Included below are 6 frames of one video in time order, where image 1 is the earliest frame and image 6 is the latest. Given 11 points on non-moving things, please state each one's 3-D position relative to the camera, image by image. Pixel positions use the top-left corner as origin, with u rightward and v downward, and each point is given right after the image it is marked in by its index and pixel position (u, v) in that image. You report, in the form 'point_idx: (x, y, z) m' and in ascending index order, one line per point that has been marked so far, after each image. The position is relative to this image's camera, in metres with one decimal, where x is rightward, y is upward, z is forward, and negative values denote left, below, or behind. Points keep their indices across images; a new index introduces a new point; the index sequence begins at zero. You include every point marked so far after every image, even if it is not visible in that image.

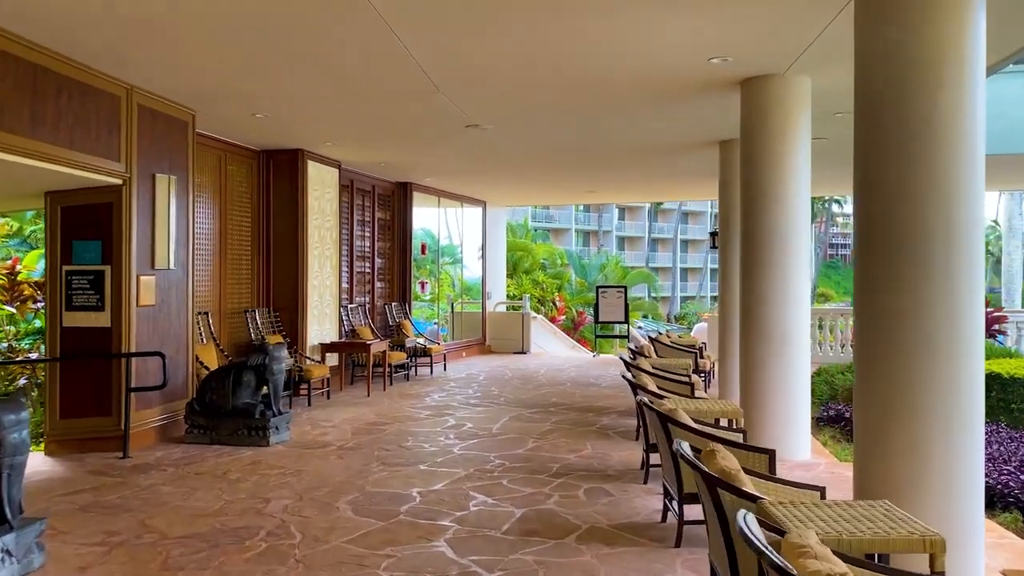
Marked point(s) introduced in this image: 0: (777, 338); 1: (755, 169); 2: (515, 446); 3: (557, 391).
0: (+1.7, -0.3, +5.6) m
1: (+1.6, +0.8, +5.7) m
2: (0.0, -1.1, +6.0) m
3: (+0.5, -1.1, +9.0) m
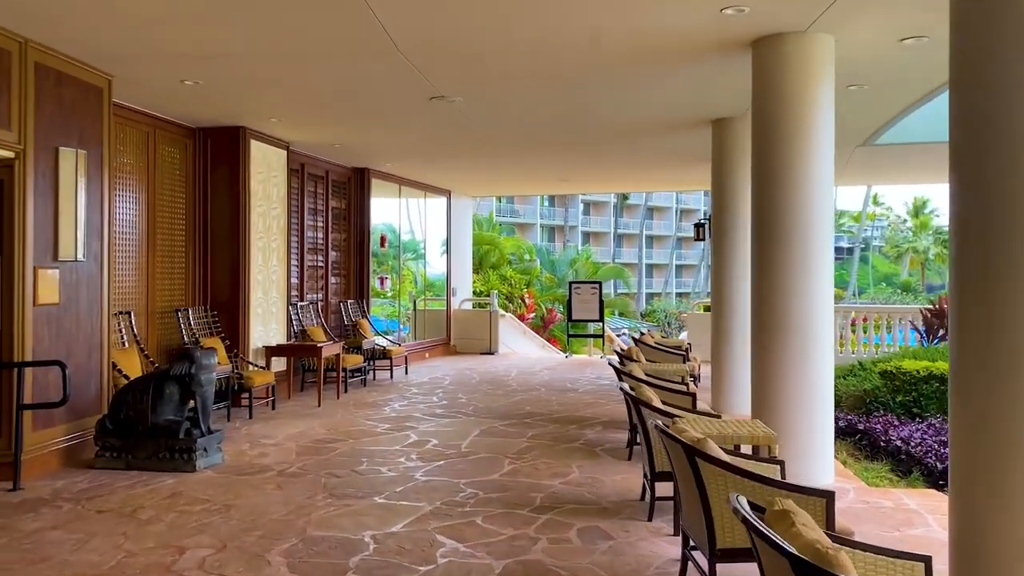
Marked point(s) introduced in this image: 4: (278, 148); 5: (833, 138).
0: (+1.6, -0.3, +4.8) m
1: (+1.5, +0.8, +4.9) m
2: (-0.1, -1.1, +5.1) m
3: (+0.2, -1.0, +8.1) m
4: (-2.3, +1.4, +8.5) m
5: (+1.8, +0.8, +4.8) m
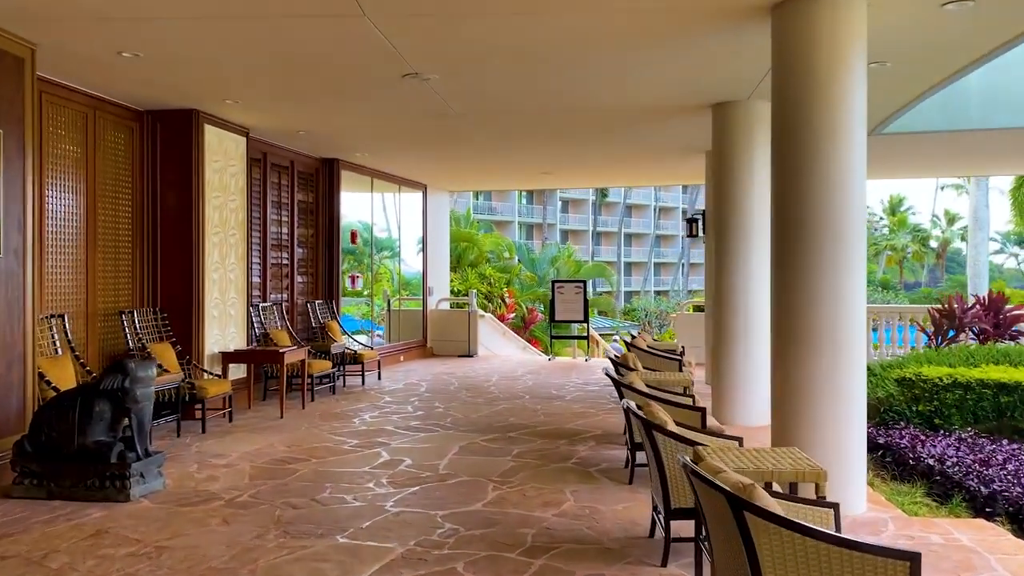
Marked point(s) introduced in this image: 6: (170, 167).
0: (+1.5, -0.3, +4.2) m
1: (+1.4, +0.8, +4.3) m
2: (-0.2, -1.1, +4.5) m
3: (0.0, -1.0, +7.4) m
4: (-2.5, +1.4, +7.7) m
5: (+1.7, +0.8, +4.2) m
6: (-2.8, +1.0, +7.0) m
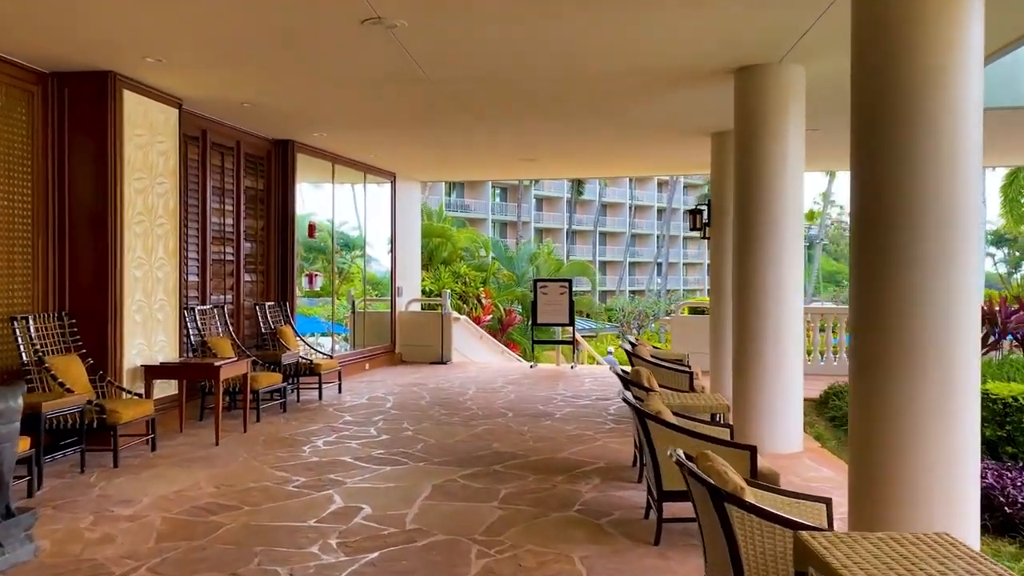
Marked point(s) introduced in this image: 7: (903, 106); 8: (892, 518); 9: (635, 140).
0: (+1.5, -0.3, +3.1) m
1: (+1.4, +0.8, +3.2) m
2: (-0.2, -1.1, +3.3) m
3: (-0.1, -1.0, +6.3) m
4: (-2.6, +1.4, +6.5) m
5: (+1.7, +0.8, +3.1) m
6: (-2.9, +1.0, +5.8) m
7: (+1.4, +0.7, +3.1) m
8: (+1.4, -0.8, +3.1) m
9: (+1.3, +1.5, +9.0) m
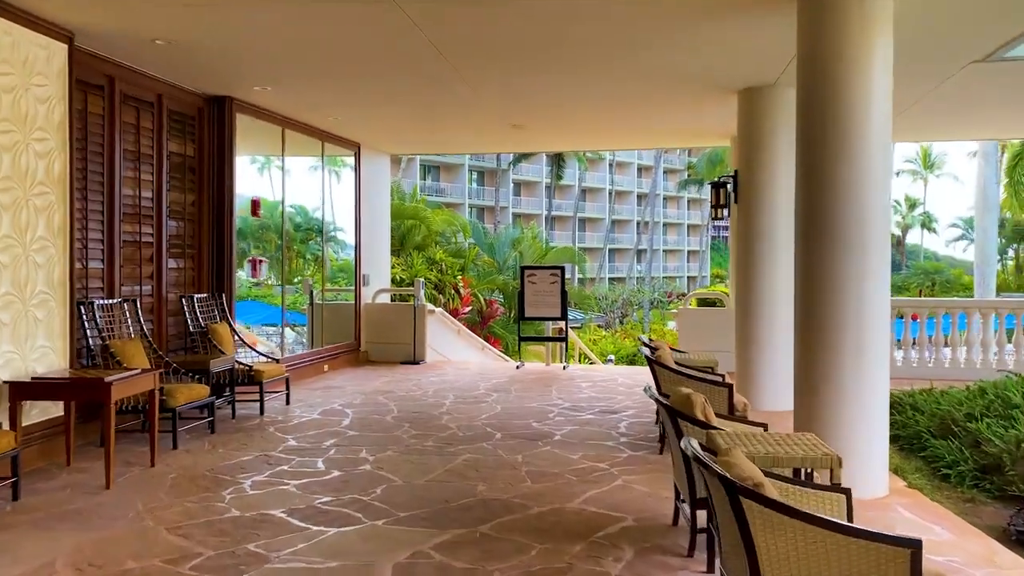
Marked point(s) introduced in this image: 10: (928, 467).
0: (+1.5, -0.3, +1.7) m
1: (+1.4, +0.8, +1.8) m
2: (-0.2, -1.1, +1.9) m
3: (-0.2, -1.0, +4.9) m
4: (-2.7, +1.4, +5.0) m
5: (+1.7, +0.8, +1.7) m
6: (-2.9, +1.0, +4.3) m
7: (+1.4, +0.7, +1.7) m
8: (+1.4, -0.8, +1.7) m
9: (+1.1, +1.6, +7.6) m
10: (+2.4, -1.0, +4.9) m
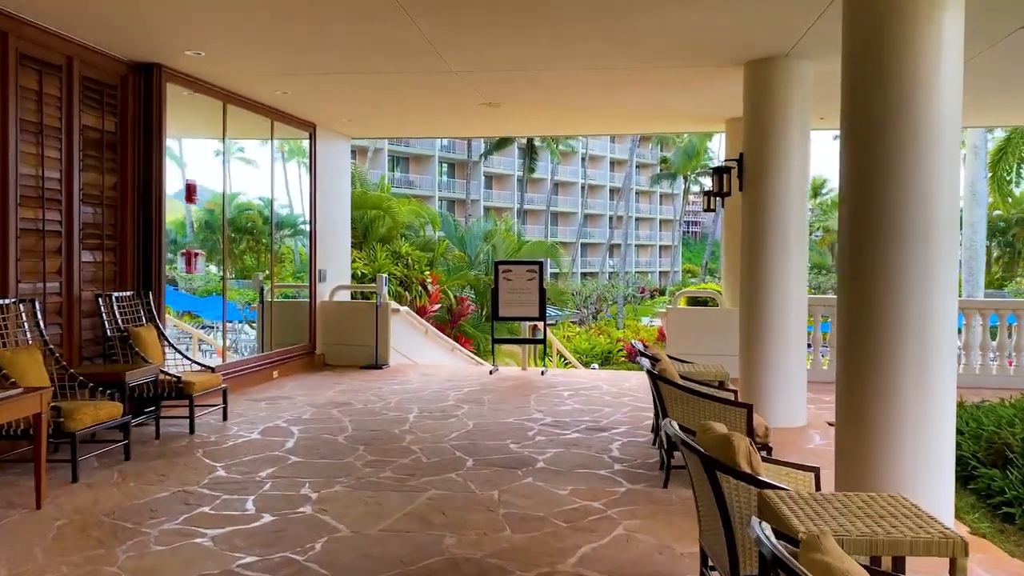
0: (+1.5, -0.3, +0.9) m
1: (+1.4, +0.8, +0.9) m
2: (-0.2, -1.1, +1.0) m
3: (-0.3, -1.0, +4.0) m
4: (-2.8, +1.5, +4.0) m
5: (+1.7, +0.8, +0.9) m
6: (-3.0, +1.0, +3.3) m
7: (+1.4, +0.7, +0.9) m
8: (+1.4, -0.8, +0.9) m
9: (+0.9, +1.6, +6.7) m
10: (+2.3, -1.0, +4.1) m
